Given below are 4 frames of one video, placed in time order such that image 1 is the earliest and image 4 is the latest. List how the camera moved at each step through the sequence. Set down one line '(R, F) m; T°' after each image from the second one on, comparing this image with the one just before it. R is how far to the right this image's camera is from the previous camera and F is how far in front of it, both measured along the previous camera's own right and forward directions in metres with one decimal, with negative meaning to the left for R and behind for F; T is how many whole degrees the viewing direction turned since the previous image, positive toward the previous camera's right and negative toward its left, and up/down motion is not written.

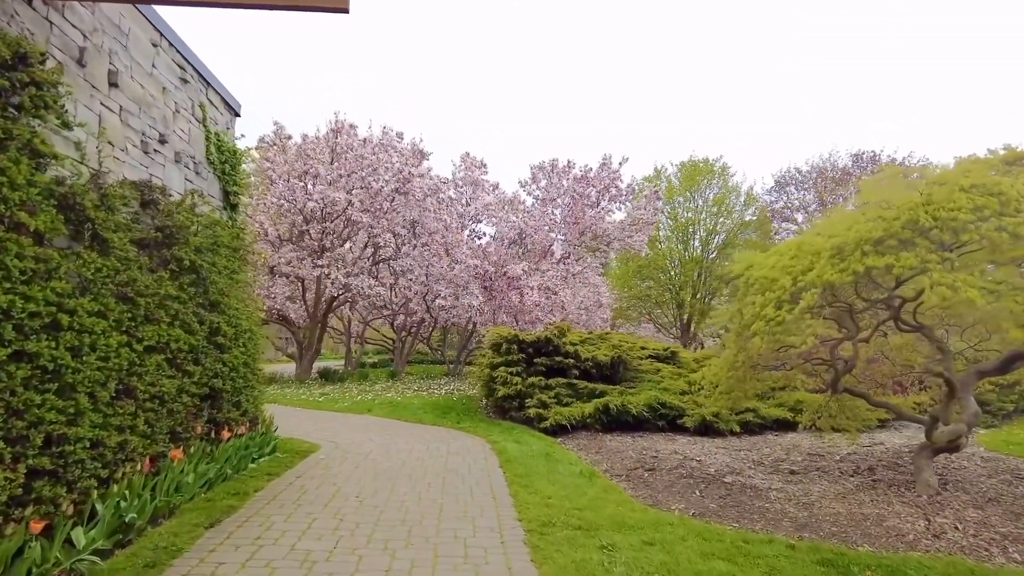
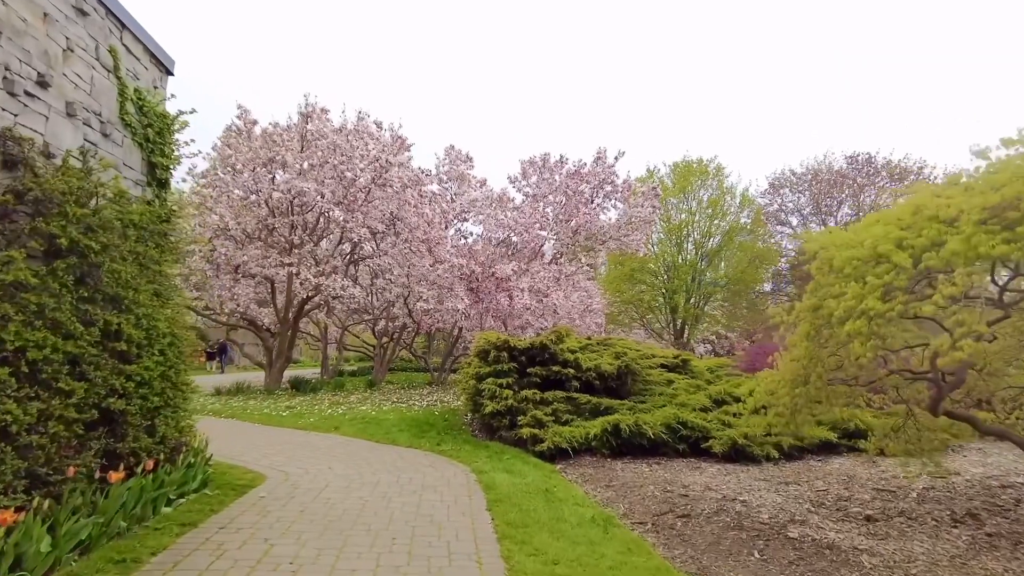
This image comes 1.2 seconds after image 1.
(0.0, +1.6) m; +1°
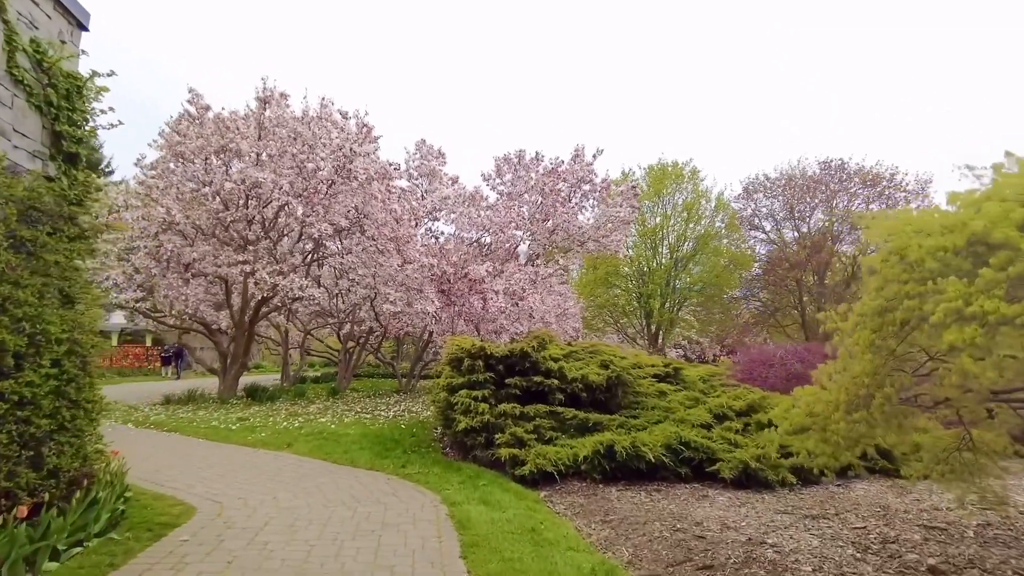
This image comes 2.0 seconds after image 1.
(-0.1, +1.1) m; +2°
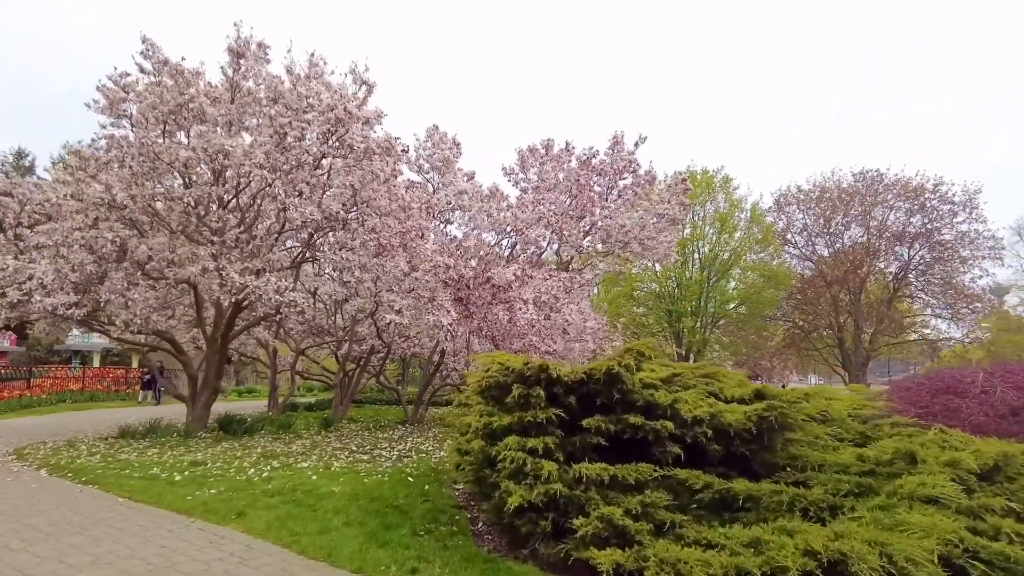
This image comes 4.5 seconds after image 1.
(-0.6, +3.4) m; 0°
